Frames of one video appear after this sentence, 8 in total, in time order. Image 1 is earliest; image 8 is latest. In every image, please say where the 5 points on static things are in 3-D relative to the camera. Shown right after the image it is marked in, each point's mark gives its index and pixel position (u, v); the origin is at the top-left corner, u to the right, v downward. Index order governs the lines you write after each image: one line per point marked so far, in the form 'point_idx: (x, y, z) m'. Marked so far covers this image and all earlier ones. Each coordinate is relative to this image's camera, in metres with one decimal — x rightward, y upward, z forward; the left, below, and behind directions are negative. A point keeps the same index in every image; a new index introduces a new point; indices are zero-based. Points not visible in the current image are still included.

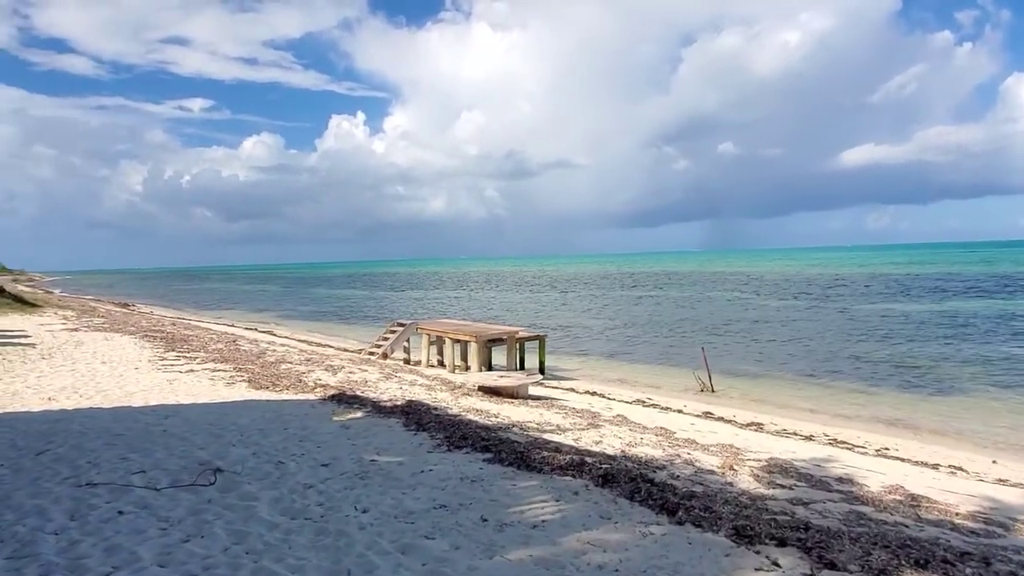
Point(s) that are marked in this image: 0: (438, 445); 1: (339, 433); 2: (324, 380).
0: (-0.7, -1.6, +7.4) m
1: (-1.8, -1.5, +7.8) m
2: (-3.2, -1.6, +12.6) m
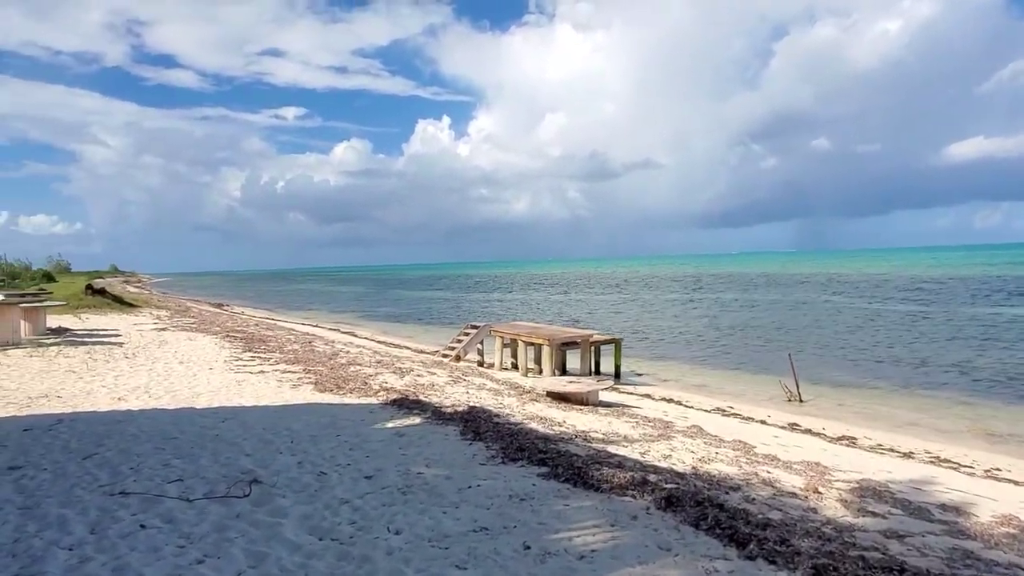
0: (-0.2, -1.6, +7.0) m
1: (-1.2, -1.6, +7.5) m
2: (-2.1, -1.6, +12.4) m
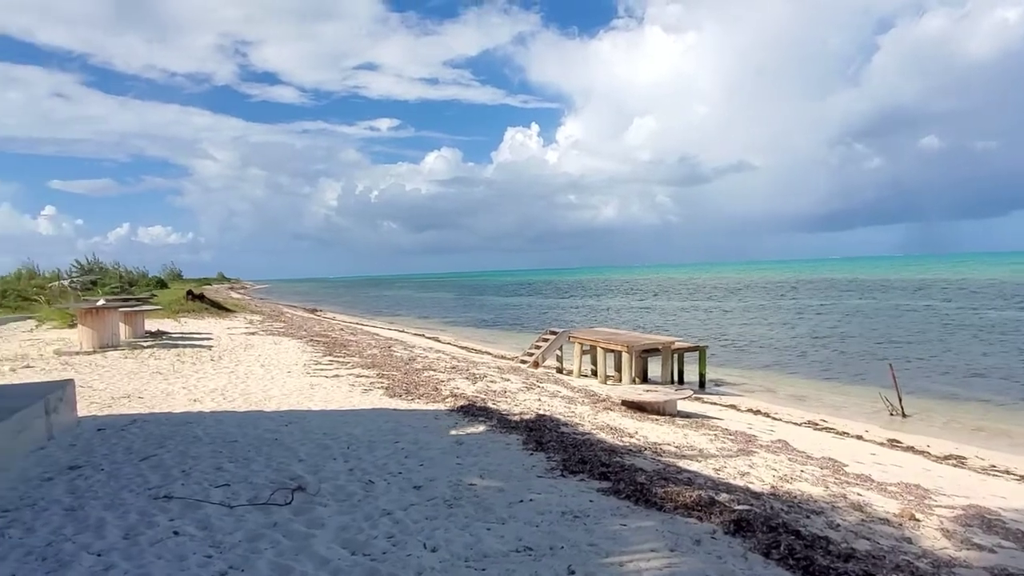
0: (+0.4, -1.6, +6.6) m
1: (-0.6, -1.6, +7.3) m
2: (-0.9, -1.7, +12.2) m
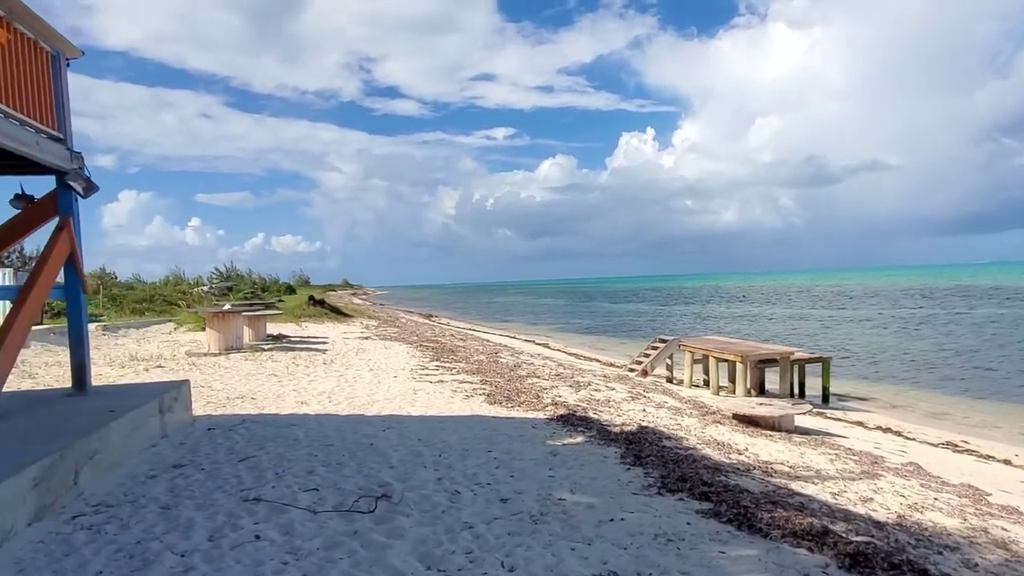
0: (+1.2, -1.7, +6.3) m
1: (+0.3, -1.7, +7.1) m
2: (+0.8, -1.8, +12.0) m
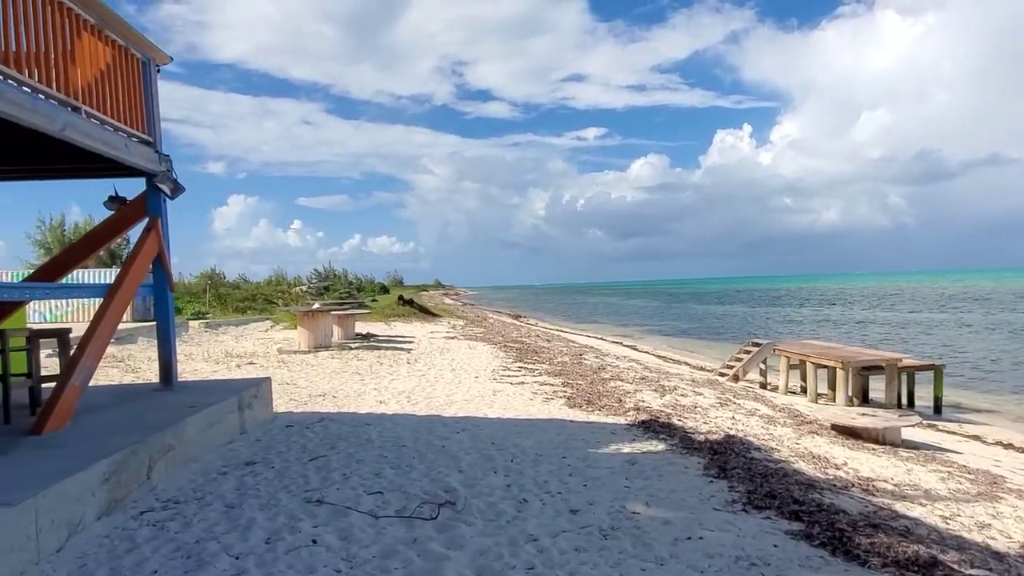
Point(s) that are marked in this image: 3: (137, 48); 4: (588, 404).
0: (+1.7, -1.7, +5.8) m
1: (+1.0, -1.7, +6.7) m
2: (+2.1, -1.8, +11.5) m
3: (-3.8, +2.4, +7.4) m
4: (+1.1, -1.7, +11.0) m
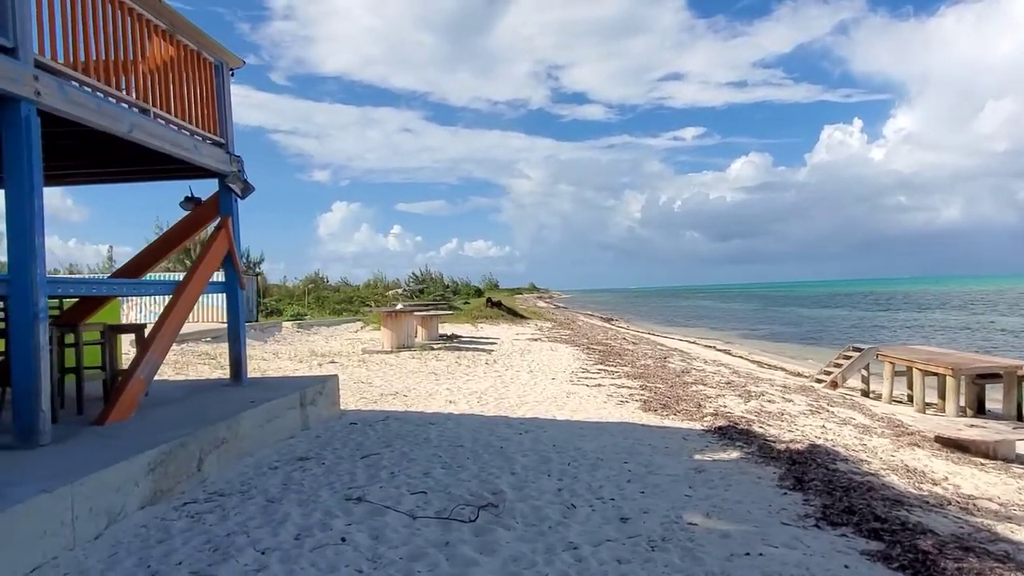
0: (+2.1, -1.7, +5.3) m
1: (+1.5, -1.6, +6.3) m
2: (+3.2, -1.8, +11.0) m
3: (-3.1, +2.4, +7.6) m
4: (+2.2, -1.7, +10.5) m
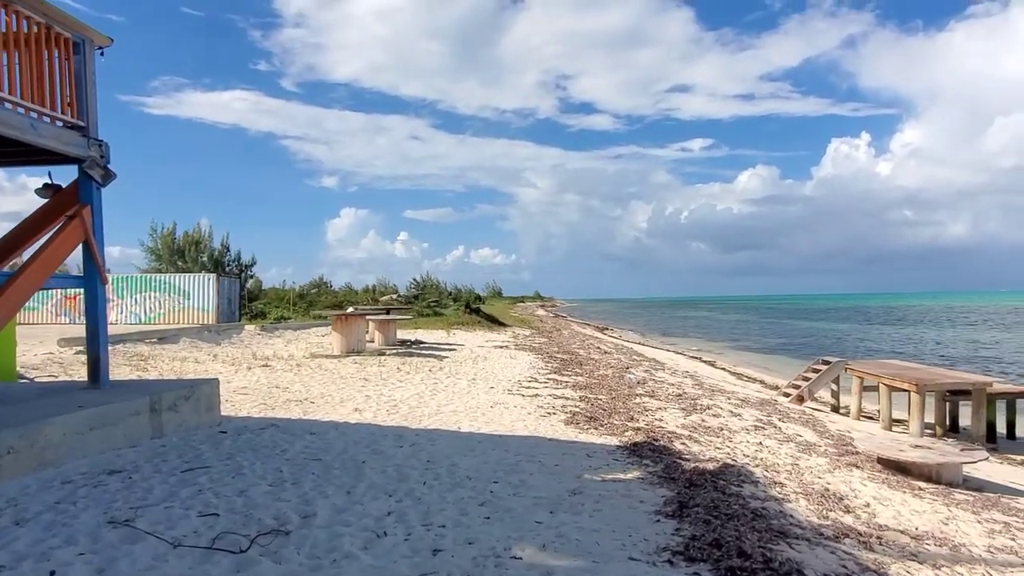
0: (+0.9, -1.7, +4.6) m
1: (+0.3, -1.6, +5.6) m
2: (+2.1, -1.9, +10.2) m
3: (-4.2, +2.5, +7.0) m
4: (+1.1, -1.8, +9.8) m
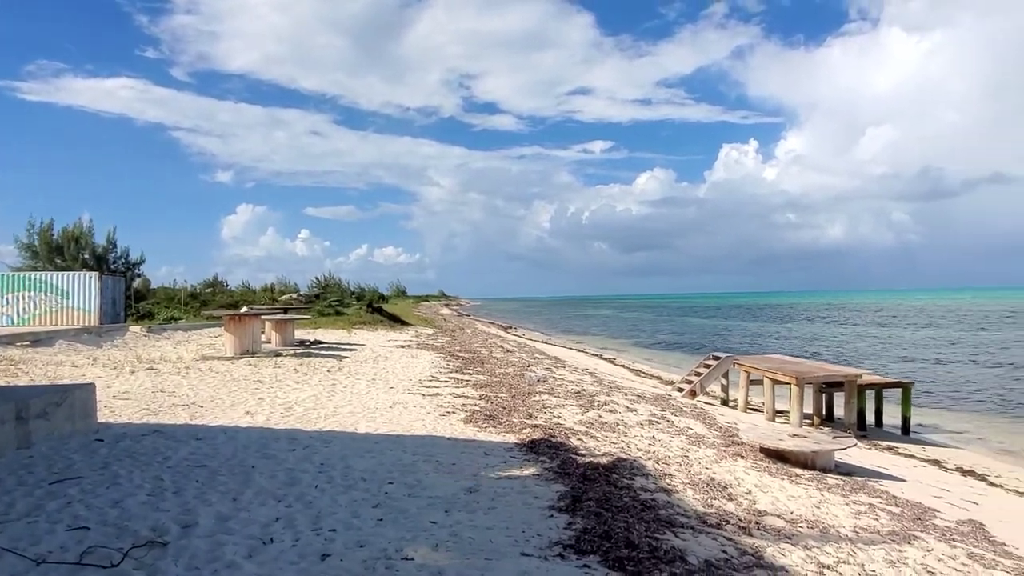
0: (+0.3, -1.7, +4.7) m
1: (-0.5, -1.6, +5.6) m
2: (+0.7, -1.9, +10.4) m
3: (-5.2, +2.5, +6.4) m
4: (-0.3, -1.8, +9.9) m
